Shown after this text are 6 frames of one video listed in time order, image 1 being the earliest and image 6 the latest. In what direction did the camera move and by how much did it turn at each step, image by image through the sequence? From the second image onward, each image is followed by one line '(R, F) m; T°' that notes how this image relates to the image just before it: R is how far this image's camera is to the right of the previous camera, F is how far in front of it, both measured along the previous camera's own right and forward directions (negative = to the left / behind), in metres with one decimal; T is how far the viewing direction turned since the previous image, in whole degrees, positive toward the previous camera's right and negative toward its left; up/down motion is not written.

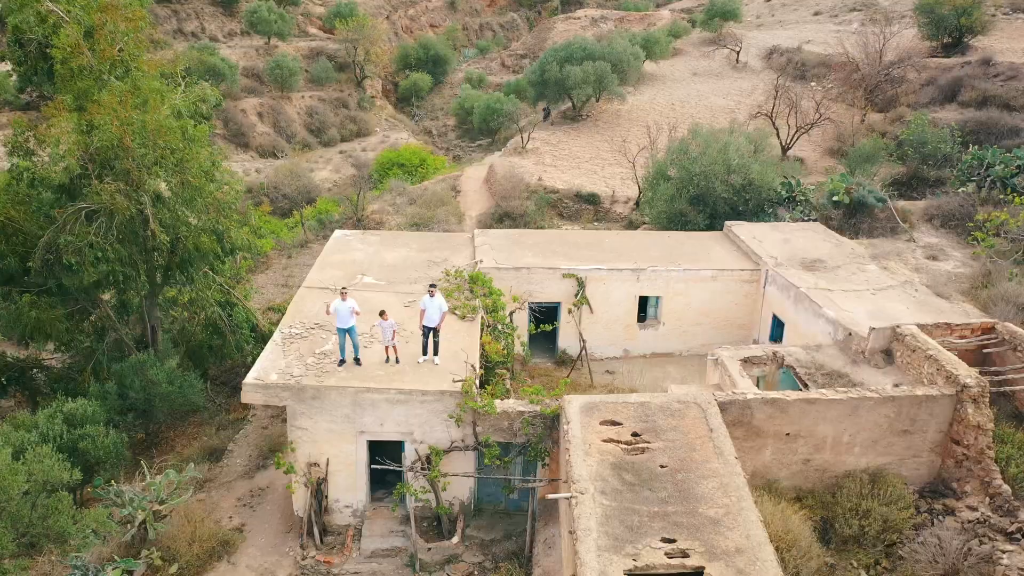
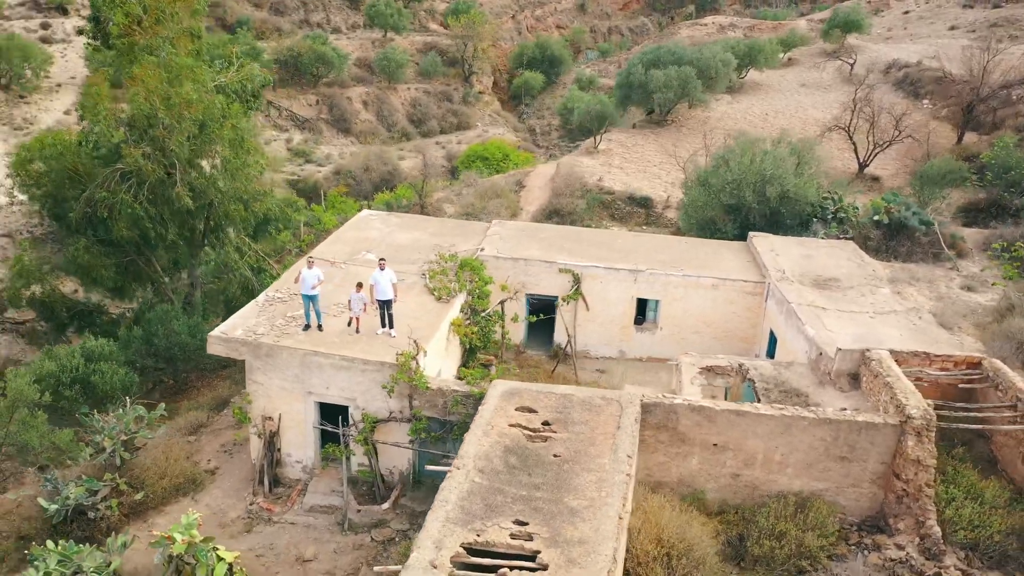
(+2.7, 0.0) m; -10°
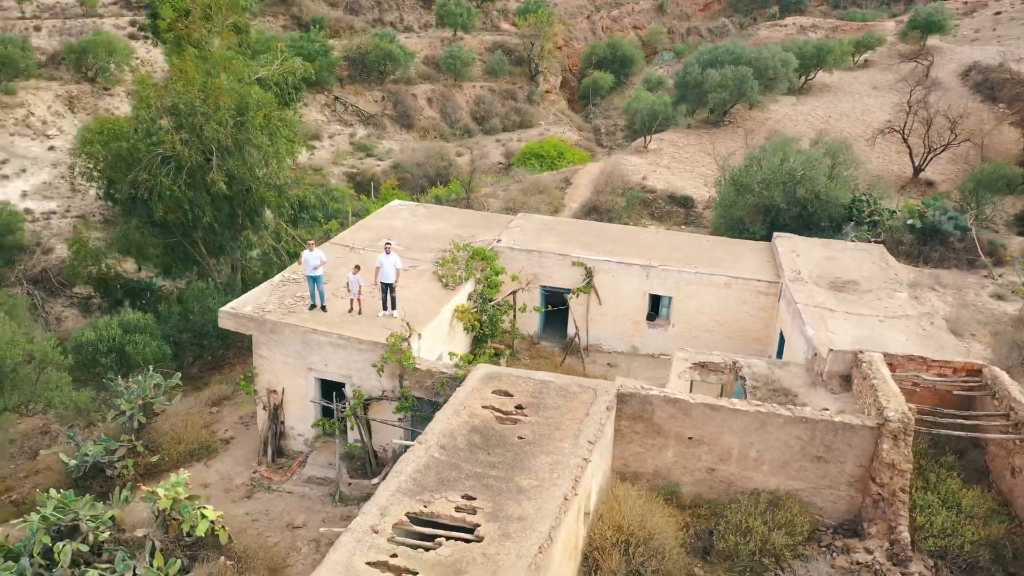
(+1.4, -0.2) m; -6°
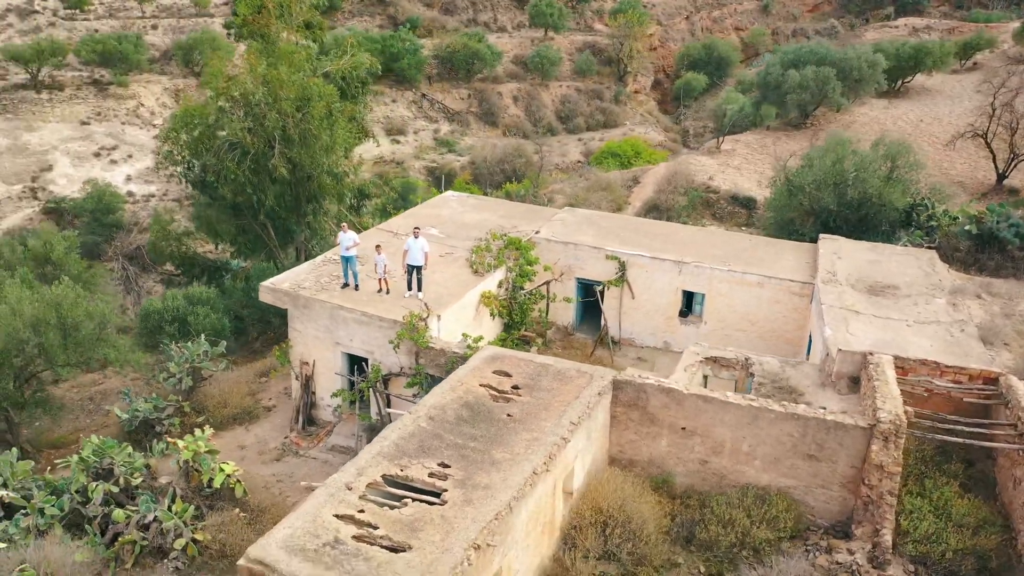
(+1.4, -0.3) m; -8°
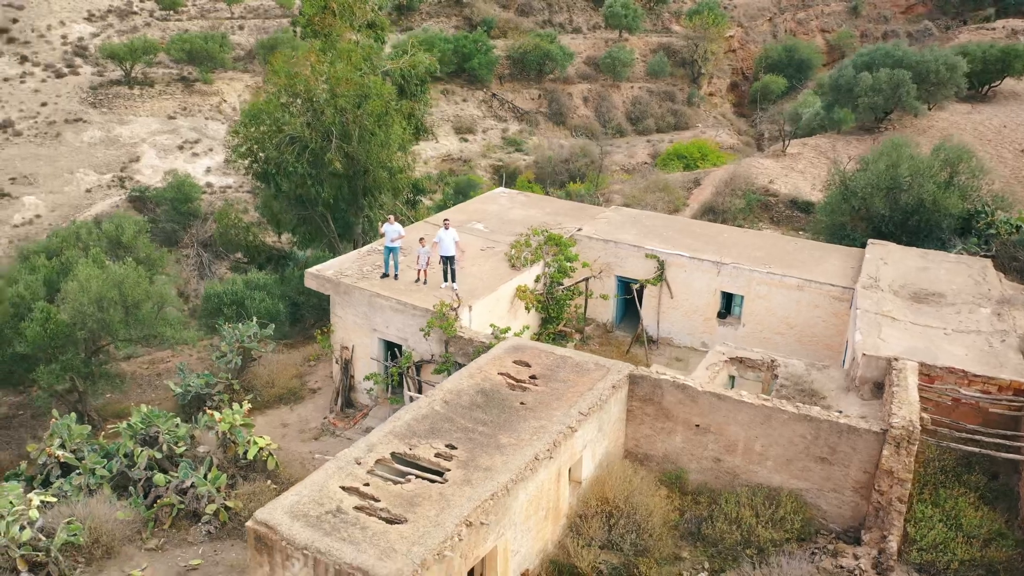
(+0.8, -0.2) m; -6°
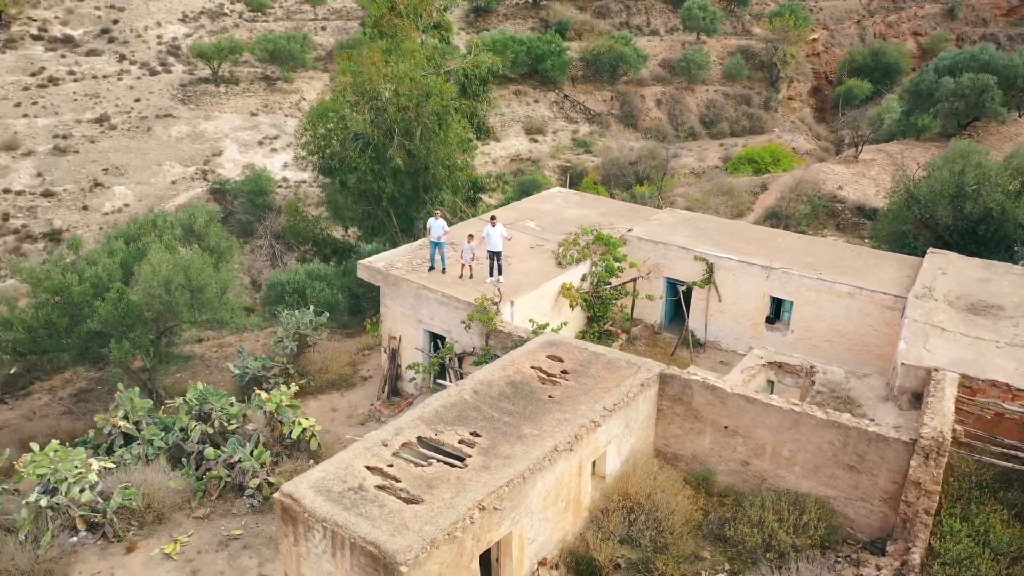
(+0.6, -0.2) m; -6°
